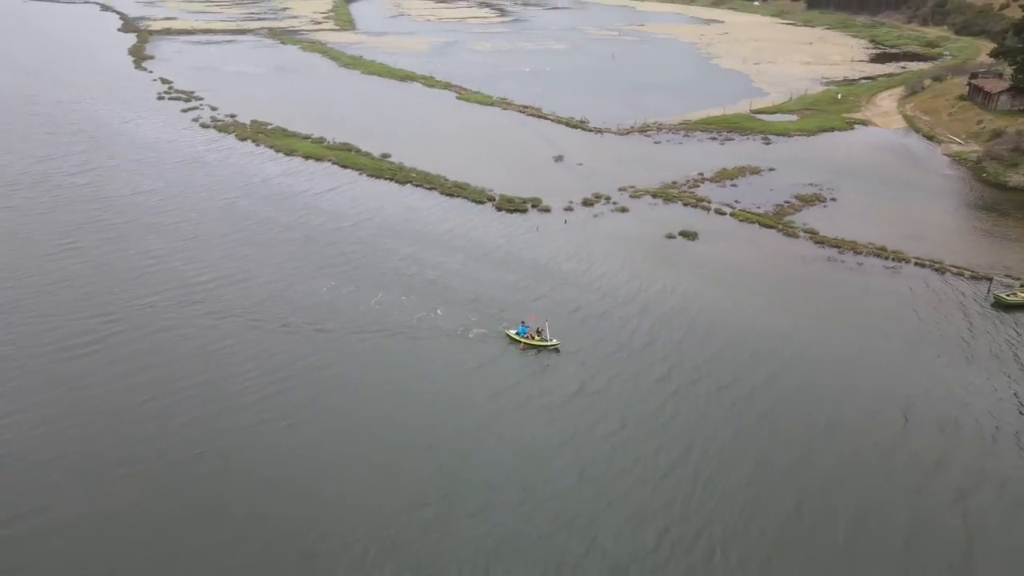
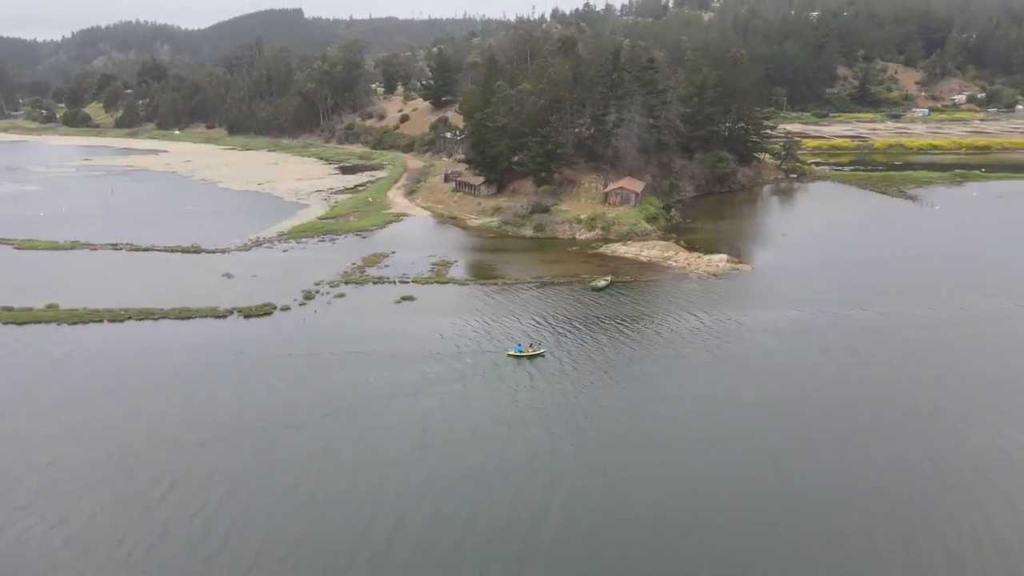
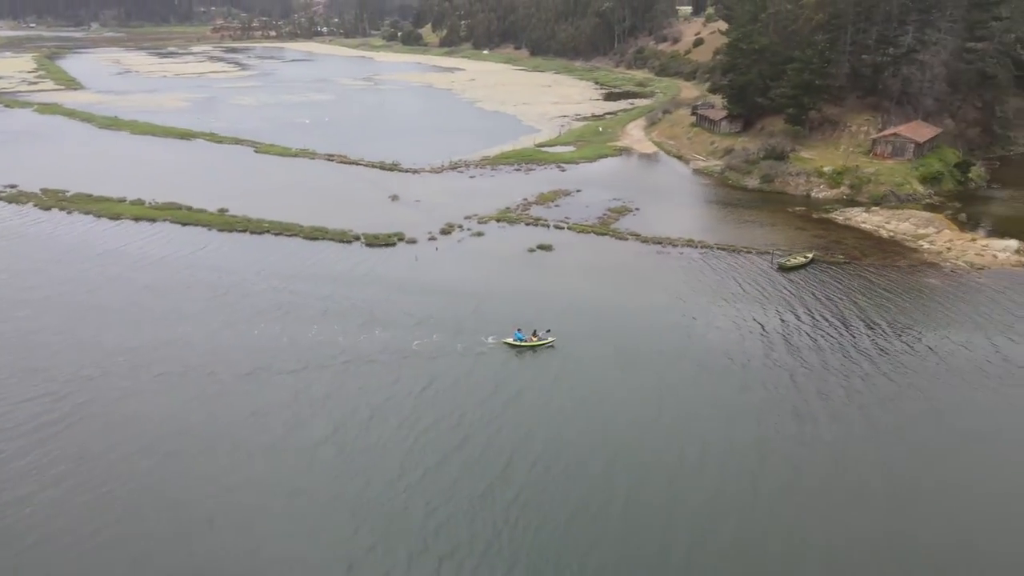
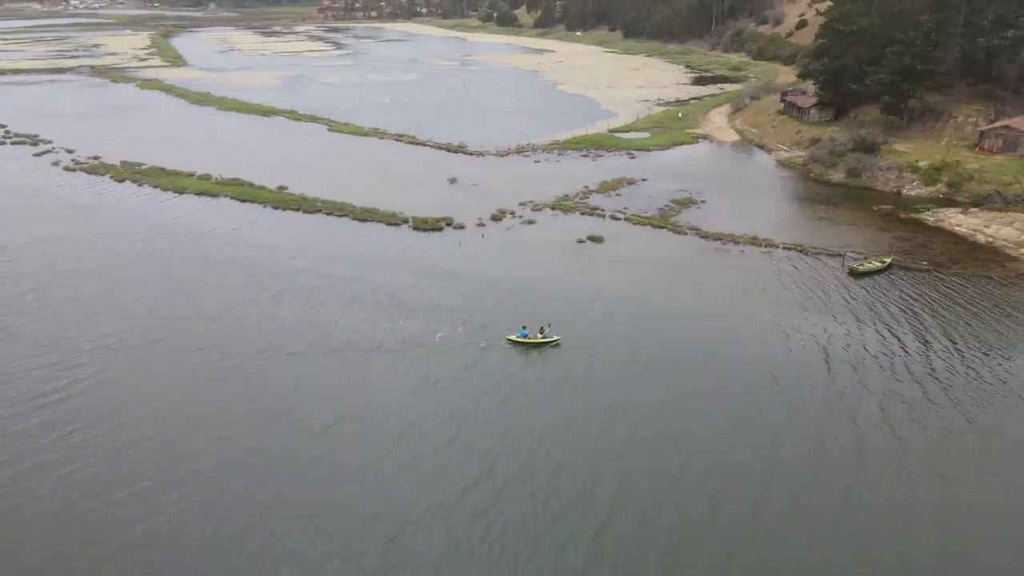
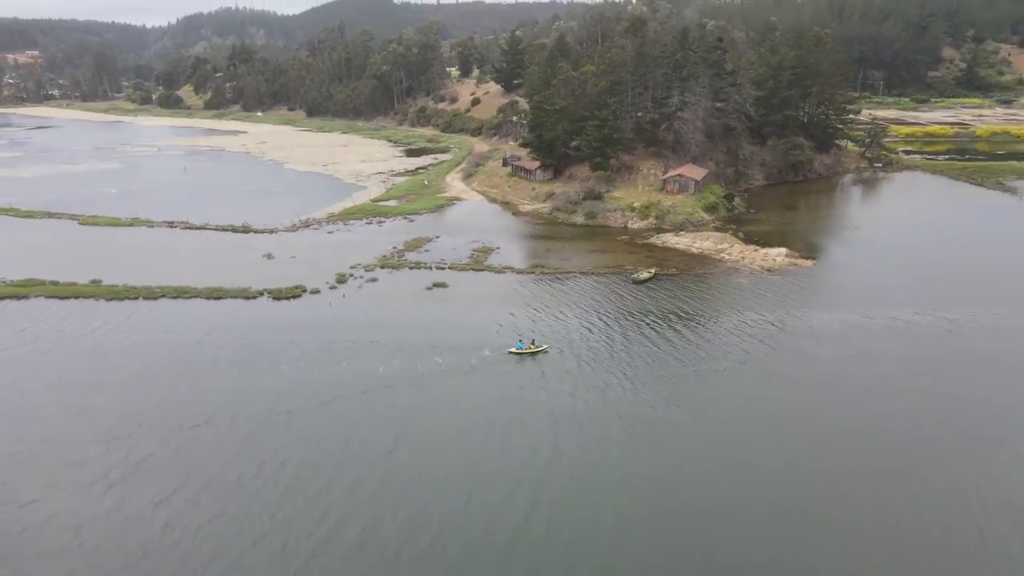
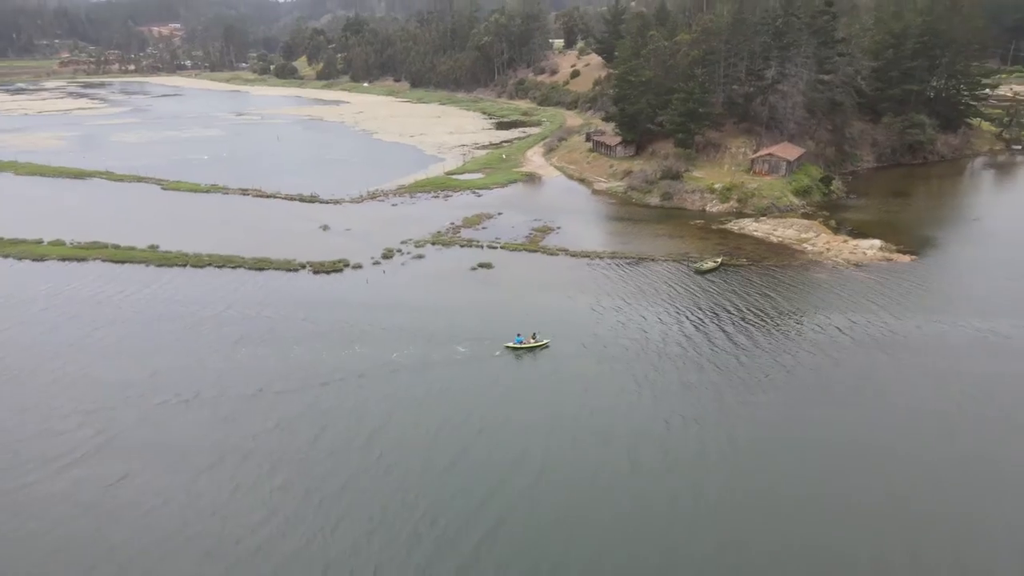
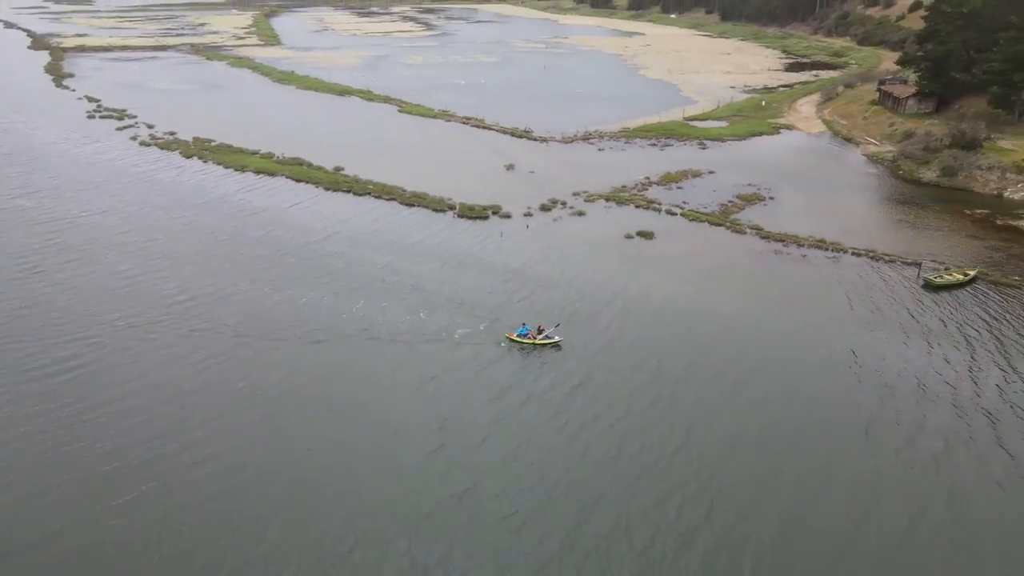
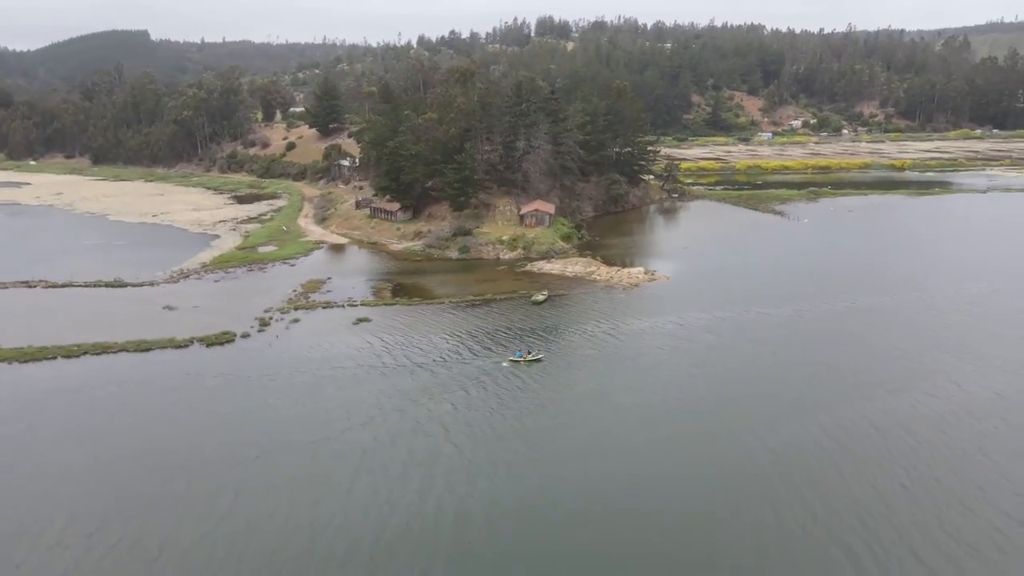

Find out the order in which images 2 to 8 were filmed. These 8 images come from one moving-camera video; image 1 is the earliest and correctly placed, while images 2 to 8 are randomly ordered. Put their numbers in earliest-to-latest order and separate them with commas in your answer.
7, 4, 3, 6, 5, 2, 8
